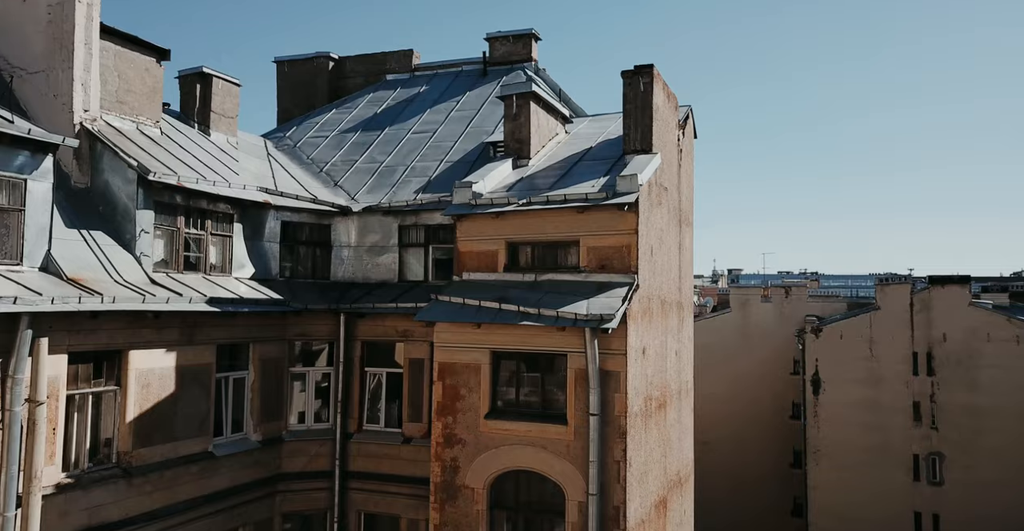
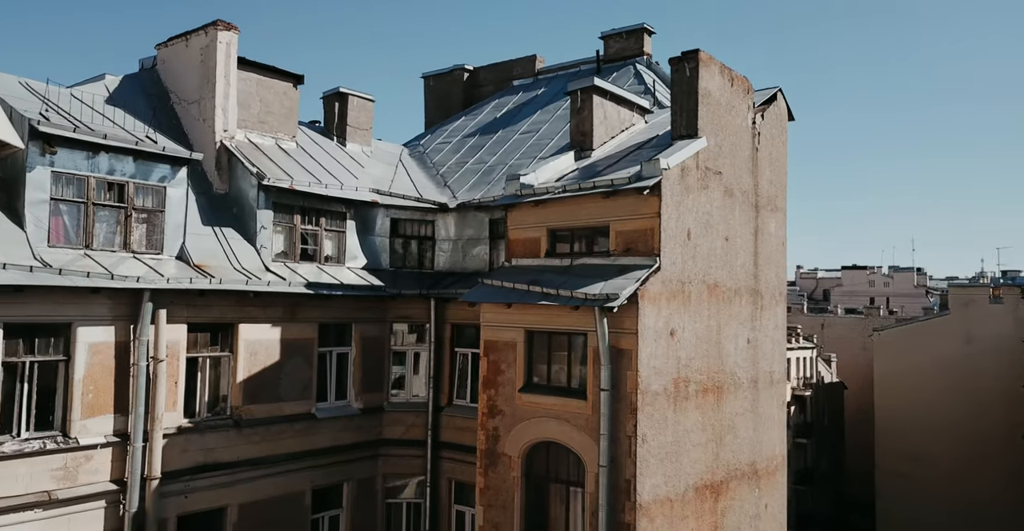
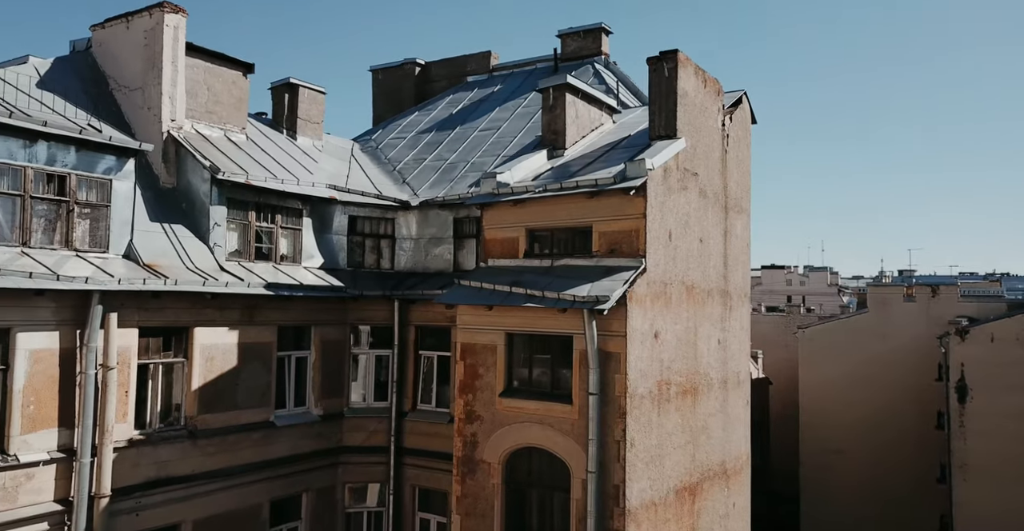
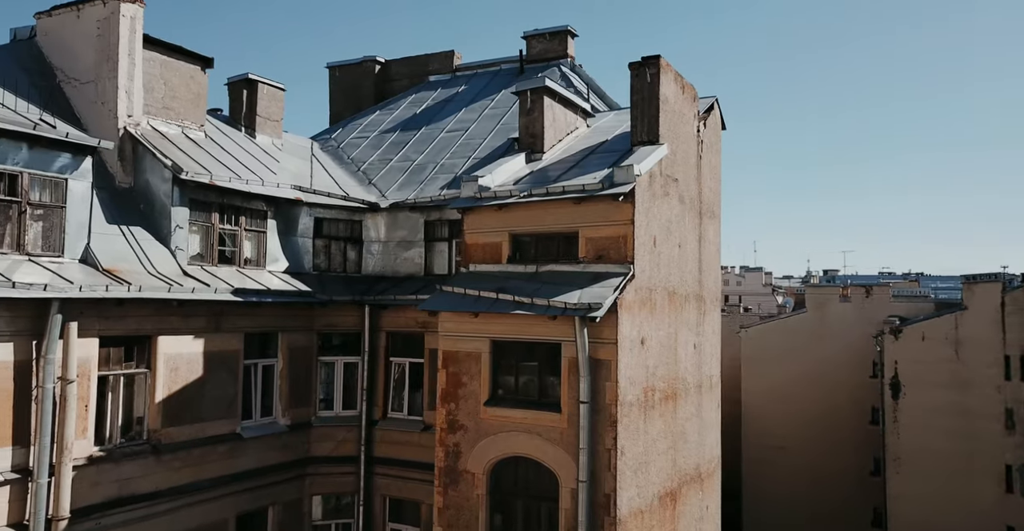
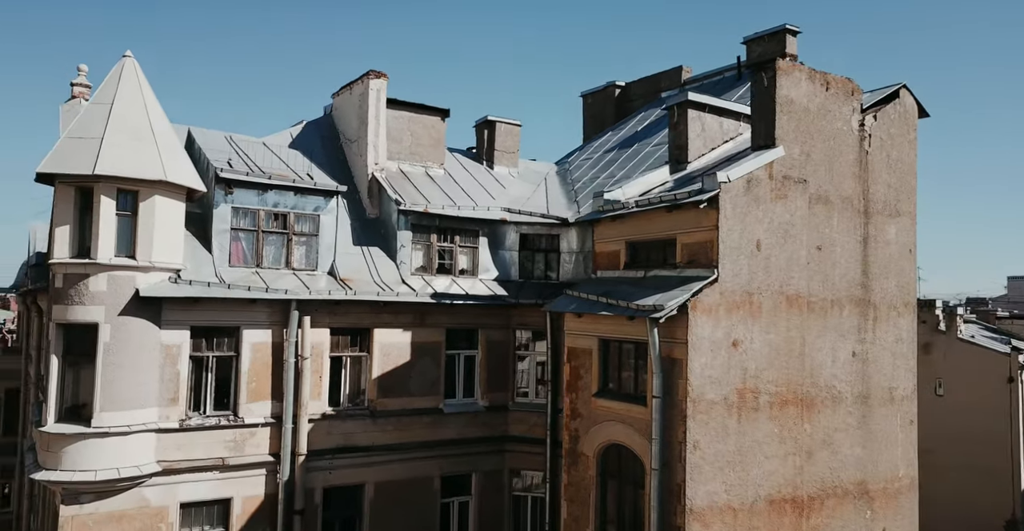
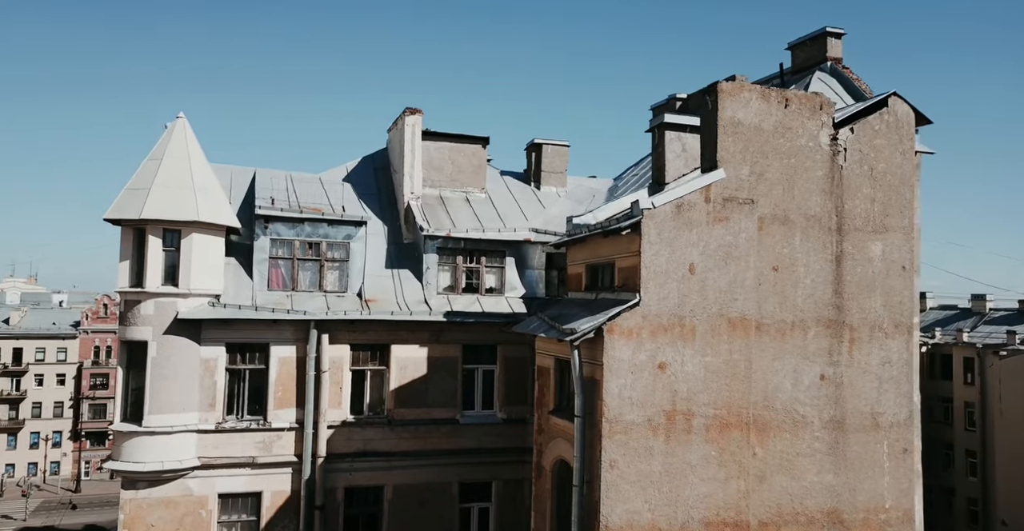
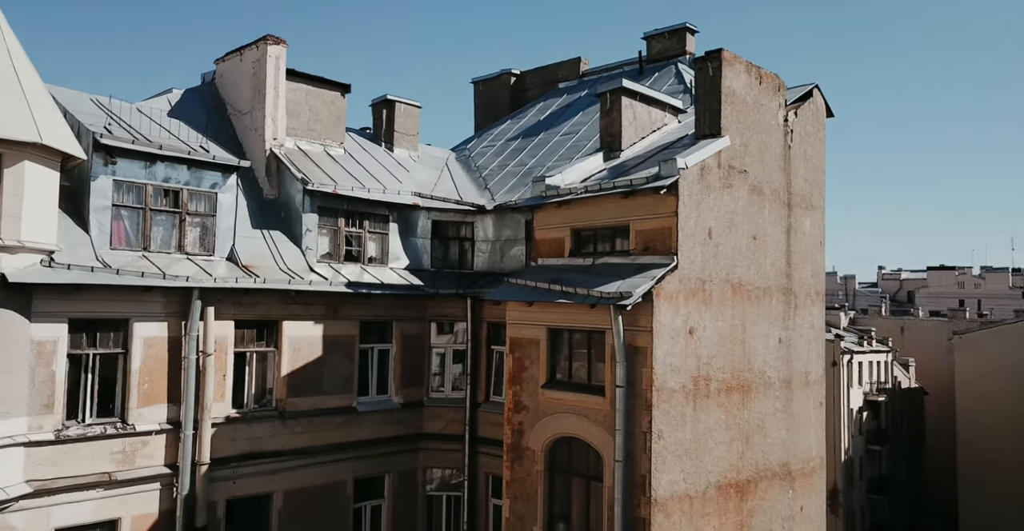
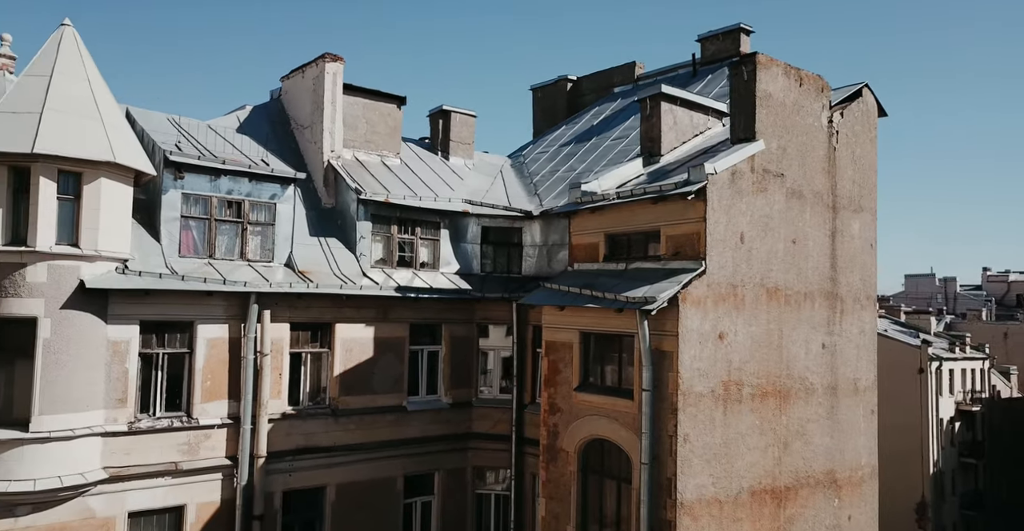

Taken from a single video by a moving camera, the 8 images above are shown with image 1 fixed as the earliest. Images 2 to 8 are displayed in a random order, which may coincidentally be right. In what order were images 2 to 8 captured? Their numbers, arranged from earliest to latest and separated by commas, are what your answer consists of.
4, 3, 2, 7, 8, 5, 6
